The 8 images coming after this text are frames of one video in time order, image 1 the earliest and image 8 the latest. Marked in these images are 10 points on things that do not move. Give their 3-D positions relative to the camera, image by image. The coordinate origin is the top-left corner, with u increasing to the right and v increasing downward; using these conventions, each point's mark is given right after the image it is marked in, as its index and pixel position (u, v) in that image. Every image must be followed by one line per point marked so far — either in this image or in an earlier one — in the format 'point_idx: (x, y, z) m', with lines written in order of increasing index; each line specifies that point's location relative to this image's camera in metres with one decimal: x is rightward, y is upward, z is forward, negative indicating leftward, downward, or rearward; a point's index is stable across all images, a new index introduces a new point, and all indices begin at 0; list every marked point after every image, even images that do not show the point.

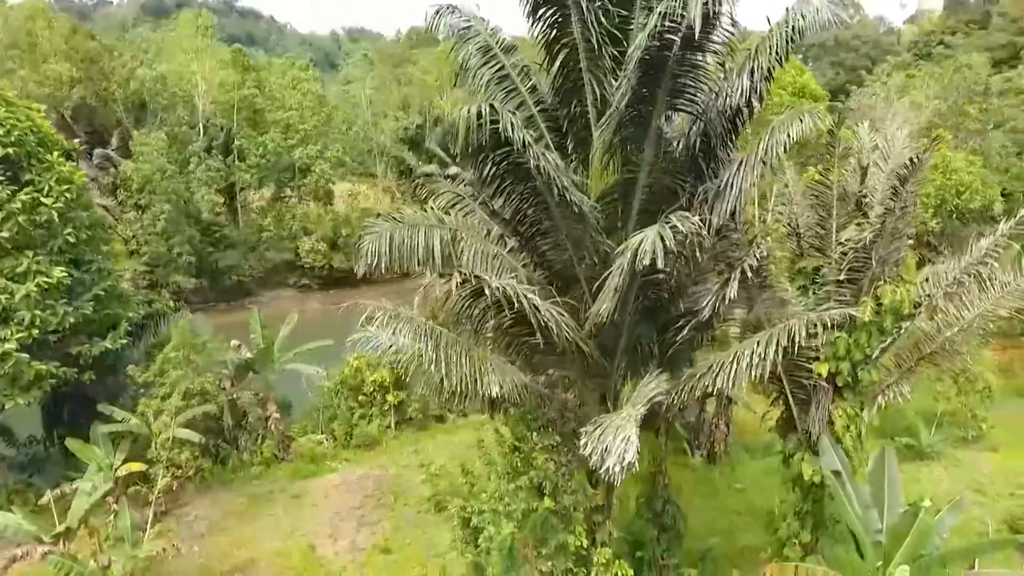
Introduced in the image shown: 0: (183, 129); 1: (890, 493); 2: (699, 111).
0: (-8.8, +4.3, +17.5) m
1: (+3.1, -1.6, +5.3) m
2: (+1.3, +1.2, +4.5) m
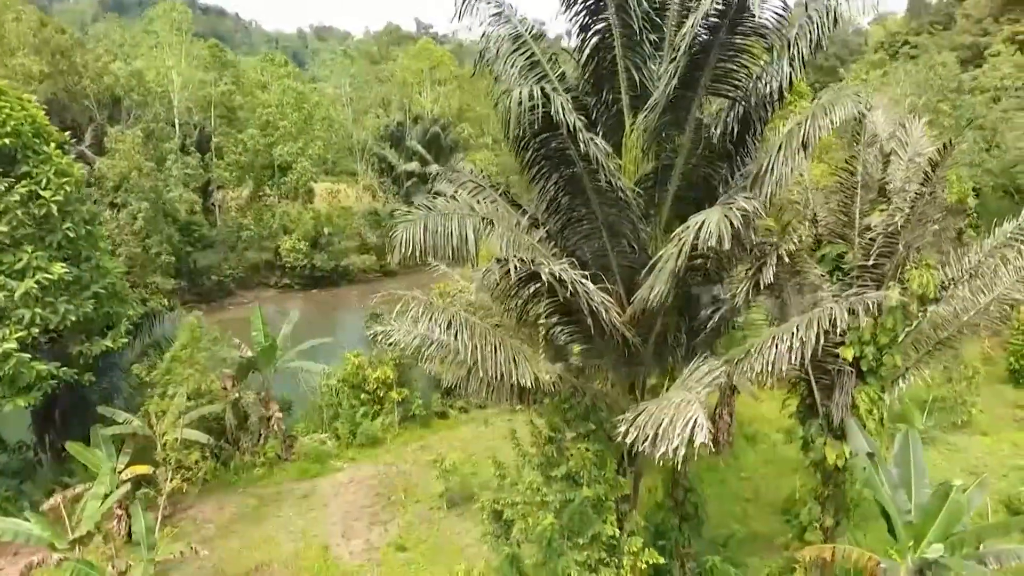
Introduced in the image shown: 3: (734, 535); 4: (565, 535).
0: (-9.2, +4.2, +17.0) m
1: (+3.3, -1.5, +5.4) m
2: (+1.6, +1.3, +4.5) m
3: (+2.5, -2.7, +7.2) m
4: (+0.4, -2.0, +5.1) m
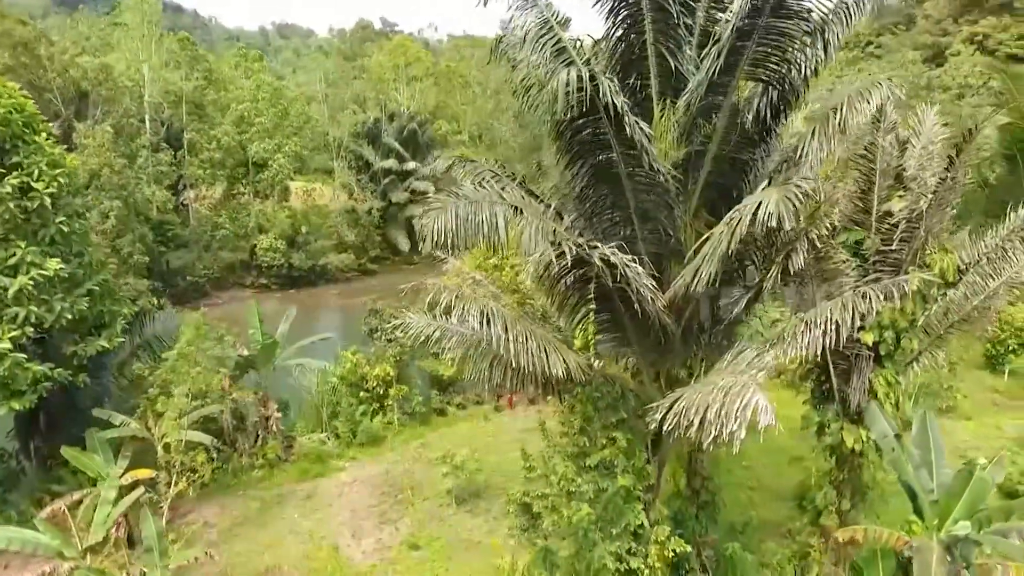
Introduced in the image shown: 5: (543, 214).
0: (-9.6, +4.2, +16.4) m
1: (+3.6, -1.4, +5.5) m
2: (+1.8, +1.4, +4.5) m
3: (+2.6, -2.6, +7.3) m
4: (+0.7, -1.9, +5.1) m
5: (+0.2, +0.6, +5.1) m
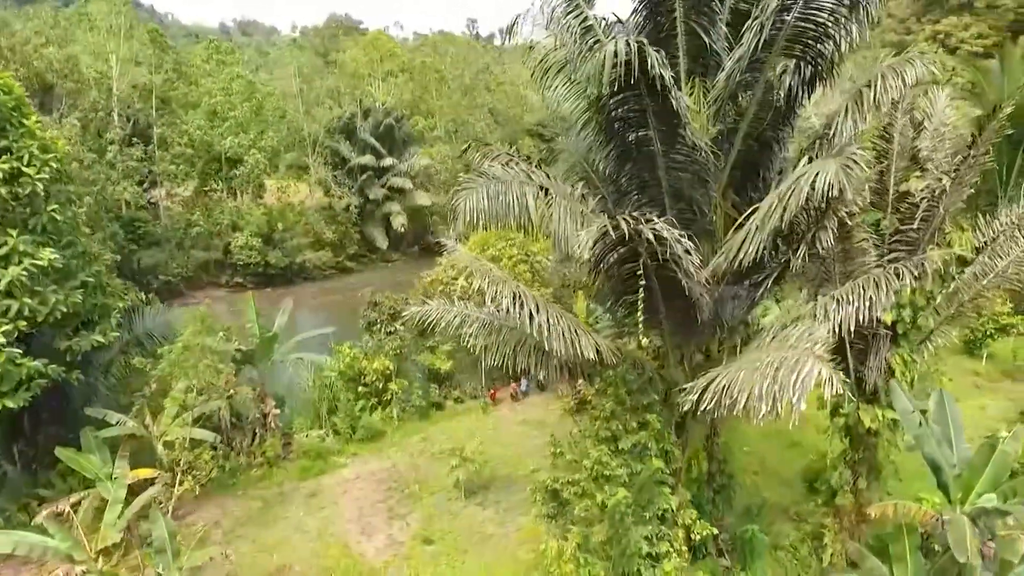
0: (-10.0, +4.2, +15.8) m
1: (+3.8, -1.2, +5.6) m
2: (+2.1, +1.6, +4.5) m
3: (+2.8, -2.4, +7.3) m
4: (+0.9, -1.7, +5.0) m
5: (+0.5, +0.7, +5.0) m
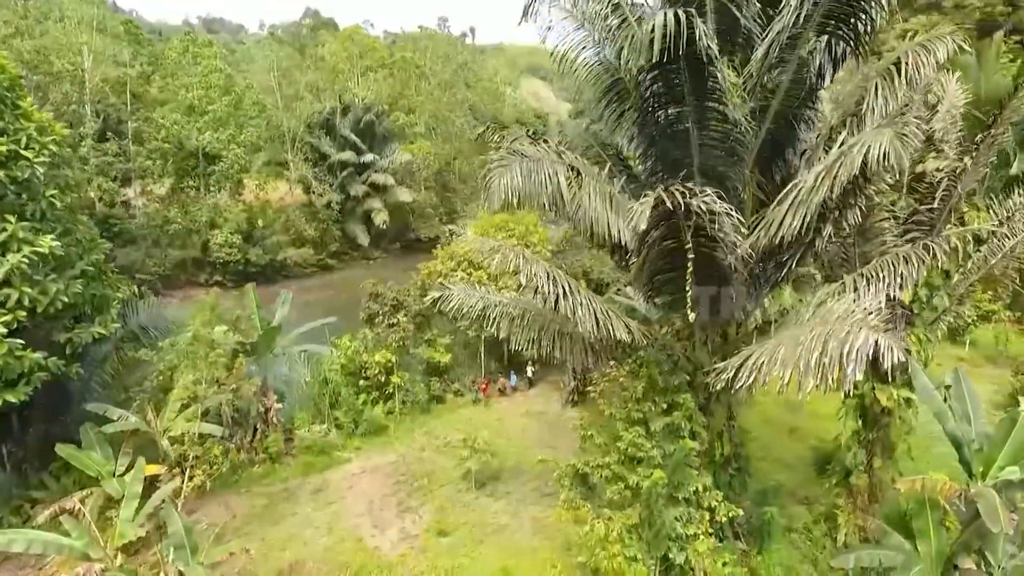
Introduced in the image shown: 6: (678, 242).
0: (-10.3, +4.2, +15.2) m
1: (+4.0, -1.0, +5.7) m
2: (+2.3, +1.8, +4.5) m
3: (+2.9, -2.3, +7.4) m
4: (+1.2, -1.6, +5.0) m
5: (+0.7, +0.9, +5.0) m
6: (+1.1, +0.3, +4.3) m
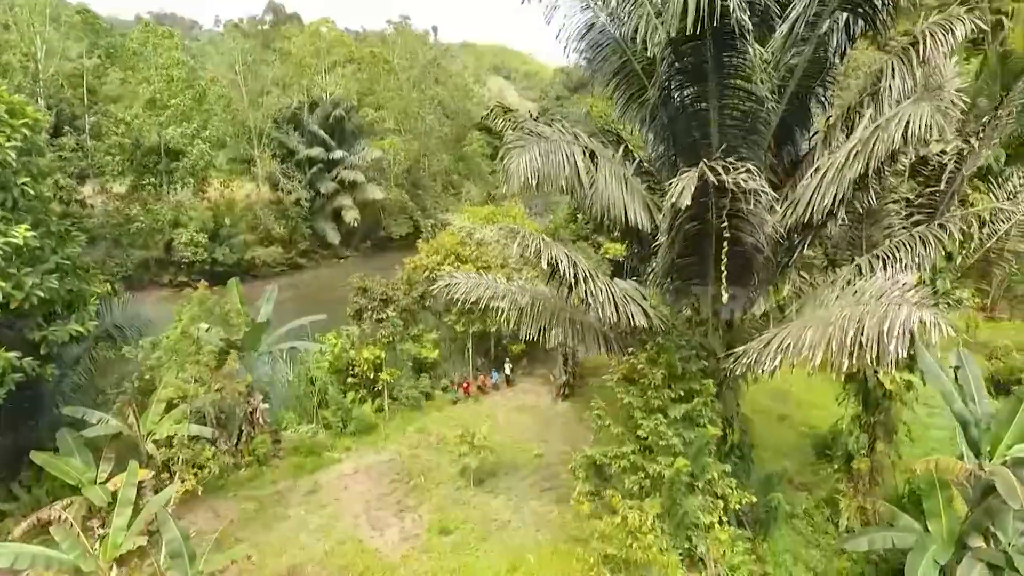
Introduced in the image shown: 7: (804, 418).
0: (-10.8, +4.2, +14.5) m
1: (+4.1, -0.9, +5.7) m
2: (+2.4, +1.9, +4.5) m
3: (+2.9, -2.1, +7.3) m
4: (+1.3, -1.4, +4.9) m
5: (+0.8, +1.0, +4.8) m
6: (+1.2, +0.4, +4.2) m
7: (+4.0, -1.8, +8.9) m
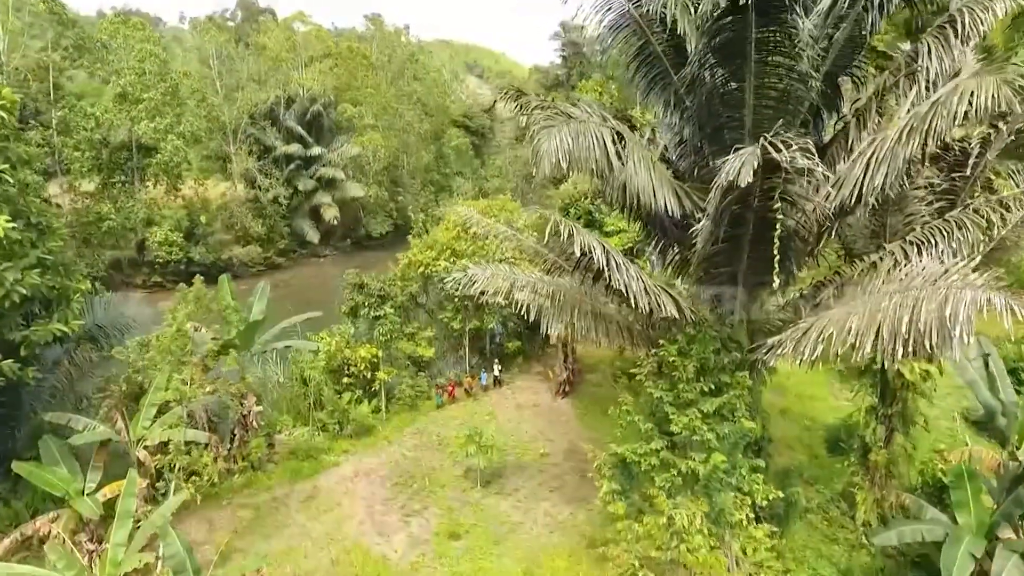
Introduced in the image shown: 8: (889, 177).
0: (-11.1, +4.1, +13.8) m
1: (+4.2, -0.8, +5.6) m
2: (+2.6, +2.0, +4.3) m
3: (+3.0, -2.0, +7.2) m
4: (+1.5, -1.4, +4.7) m
5: (+0.9, +1.0, +4.6) m
6: (+1.4, +0.5, +4.0) m
7: (+4.0, -1.7, +8.9) m
8: (+2.2, +0.7, +3.9) m
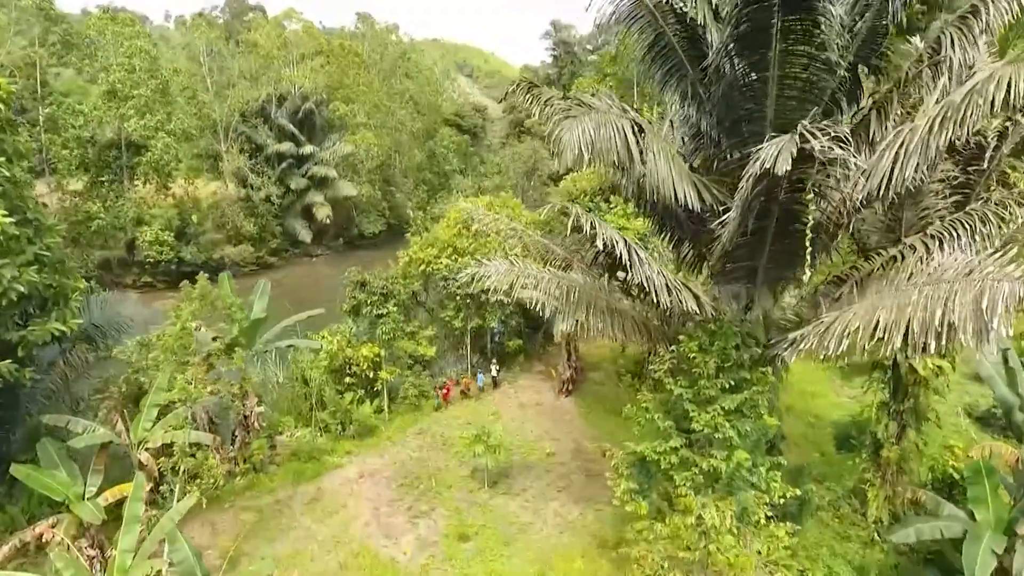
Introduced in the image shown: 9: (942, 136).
0: (-11.2, +4.1, +13.5) m
1: (+4.3, -0.7, +5.6) m
2: (+2.7, +2.0, +4.3) m
3: (+3.1, -2.0, +7.2) m
4: (+1.6, -1.3, +4.6) m
5: (+1.0, +1.1, +4.5) m
6: (+1.6, +0.6, +4.0) m
7: (+4.1, -1.6, +8.8) m
8: (+2.4, +0.7, +3.8) m
9: (+2.4, +0.8, +3.7) m
